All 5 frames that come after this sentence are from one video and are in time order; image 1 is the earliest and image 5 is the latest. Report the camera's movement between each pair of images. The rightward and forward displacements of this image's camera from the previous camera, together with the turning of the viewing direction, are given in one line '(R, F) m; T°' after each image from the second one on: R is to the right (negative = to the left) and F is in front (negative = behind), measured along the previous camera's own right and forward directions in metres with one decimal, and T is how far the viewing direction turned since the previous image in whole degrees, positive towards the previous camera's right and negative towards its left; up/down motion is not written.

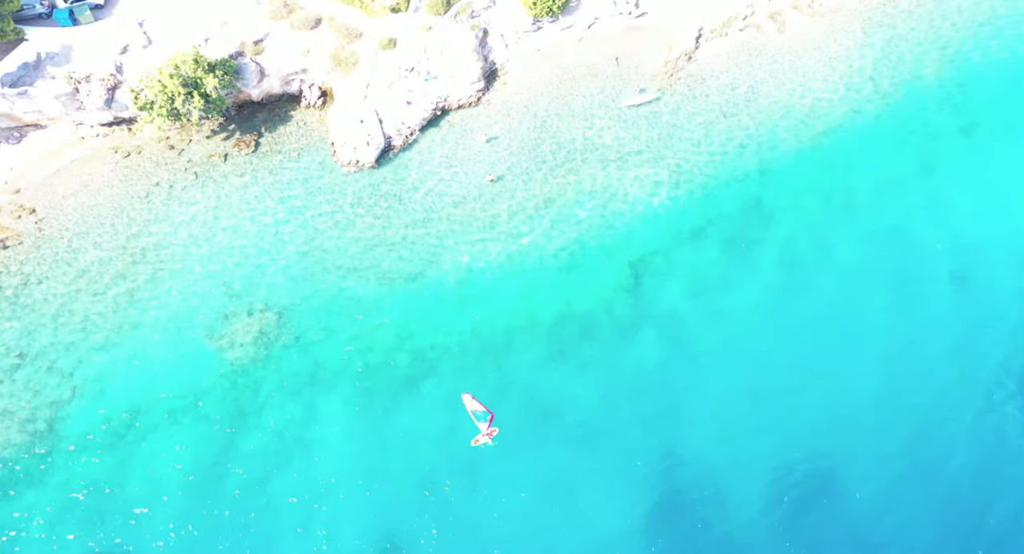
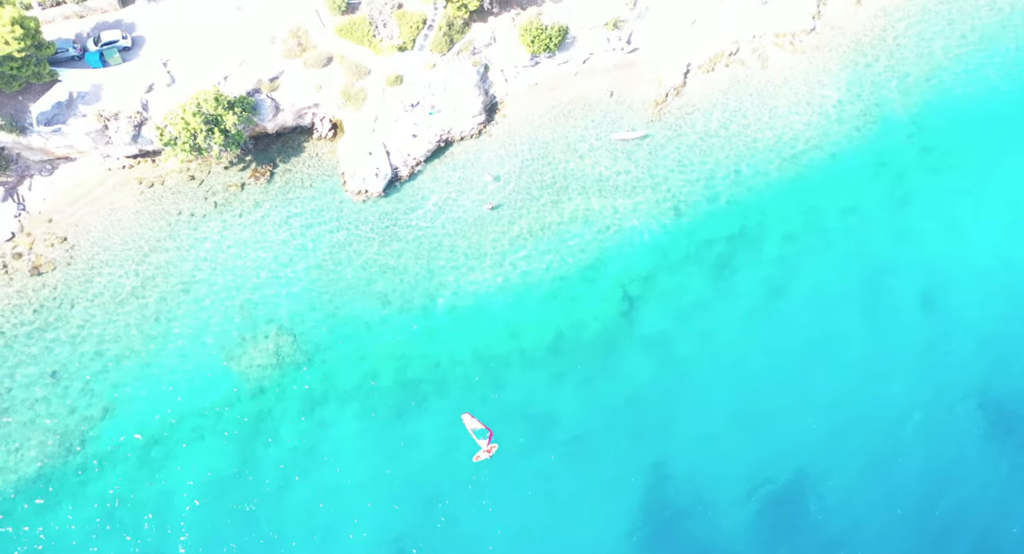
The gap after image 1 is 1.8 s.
(-0.5, -4.0) m; +1°
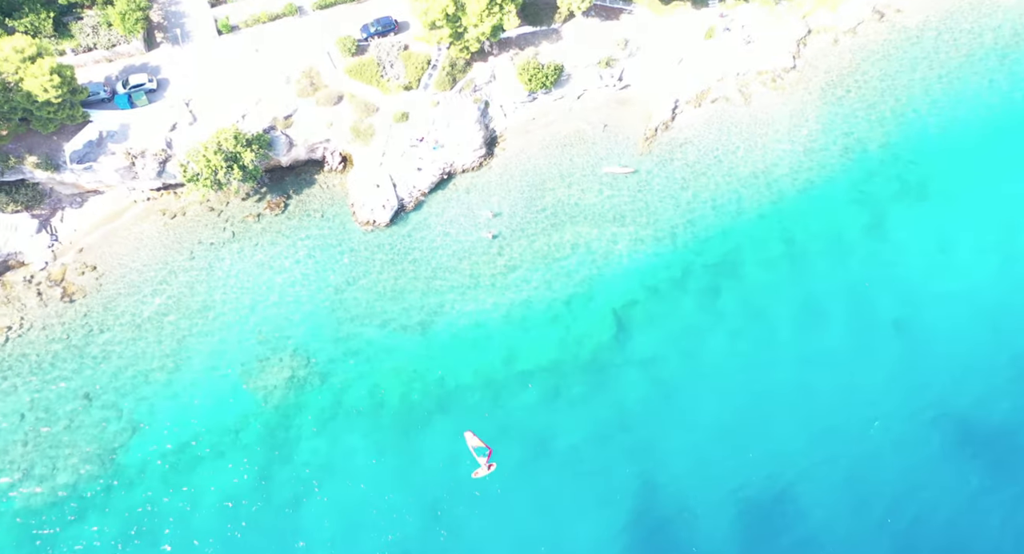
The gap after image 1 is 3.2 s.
(-0.2, -4.3) m; 0°
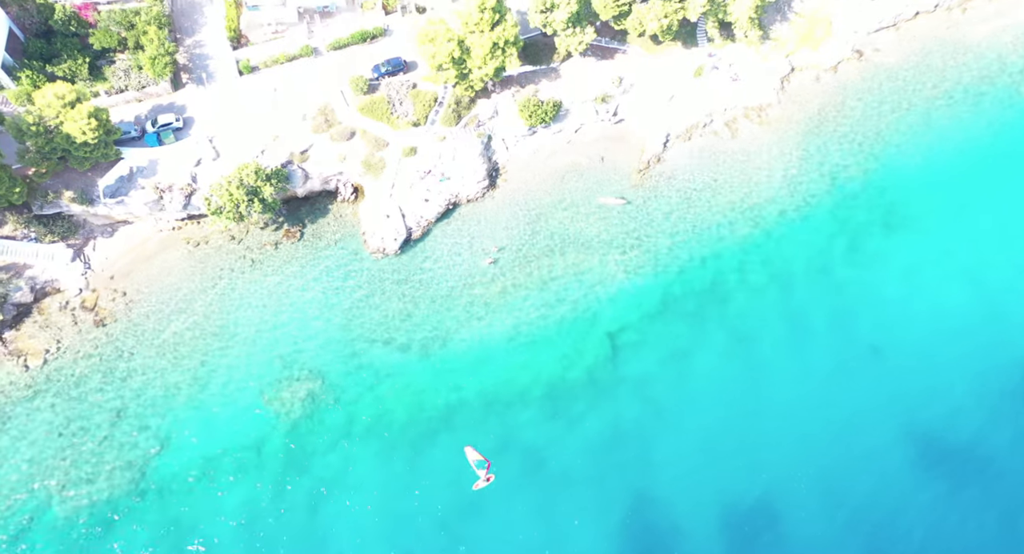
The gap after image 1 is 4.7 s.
(-0.3, -4.6) m; 0°
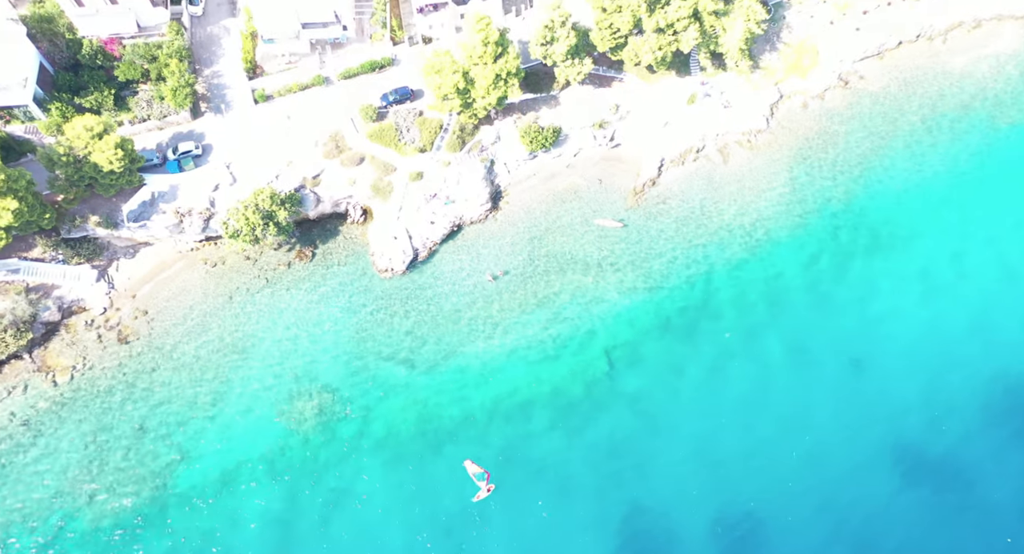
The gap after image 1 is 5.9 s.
(-0.3, -3.6) m; 0°
